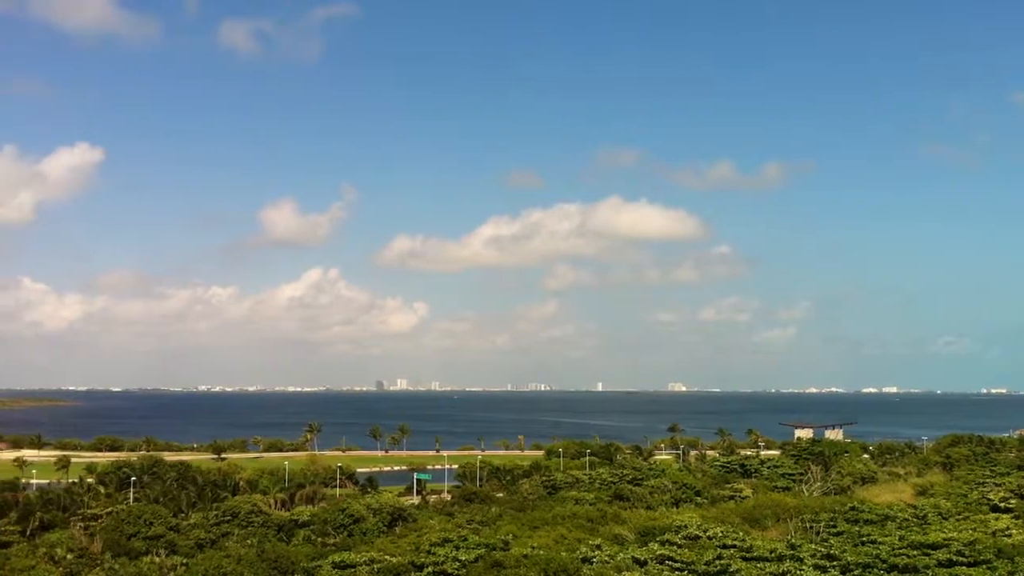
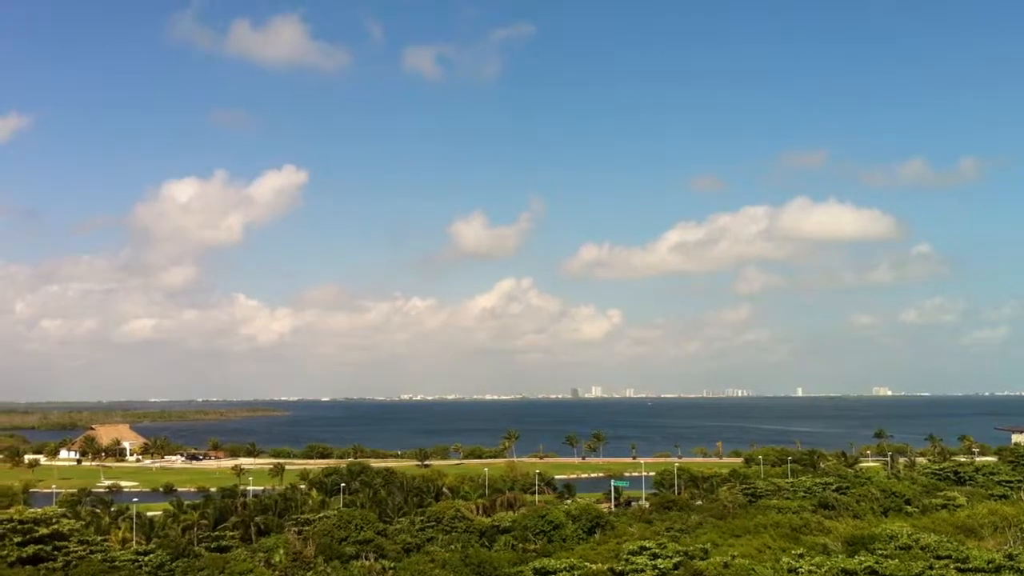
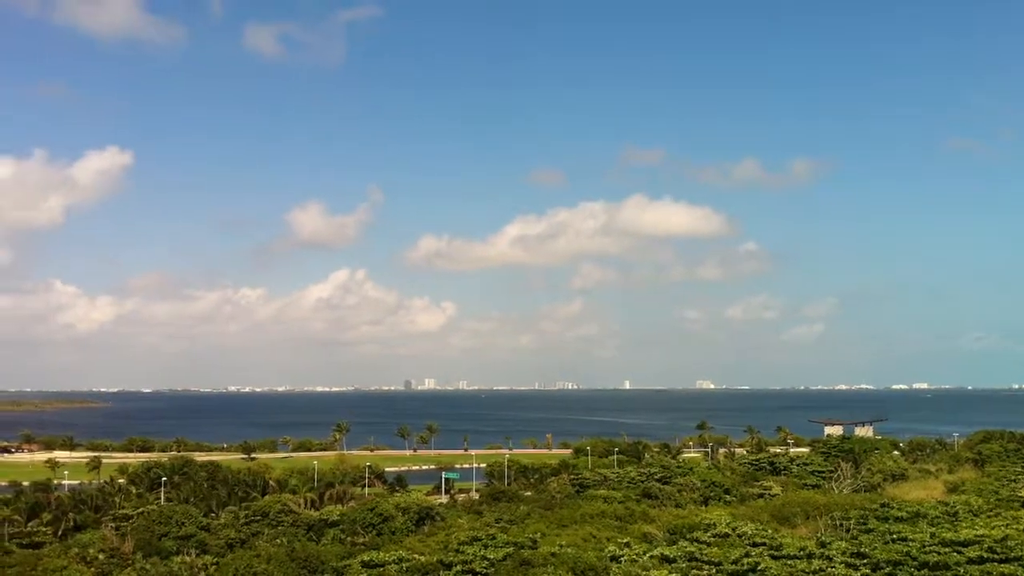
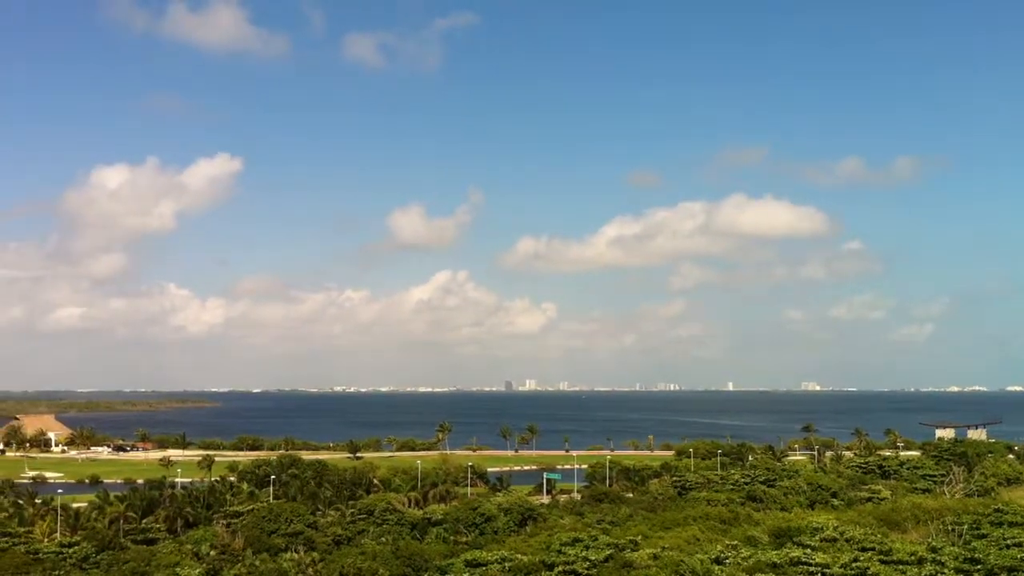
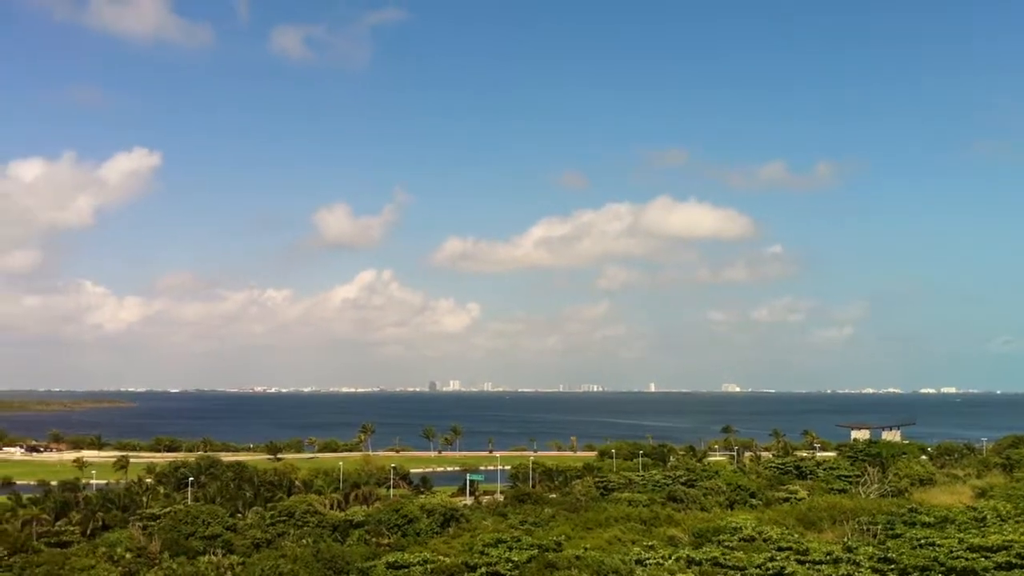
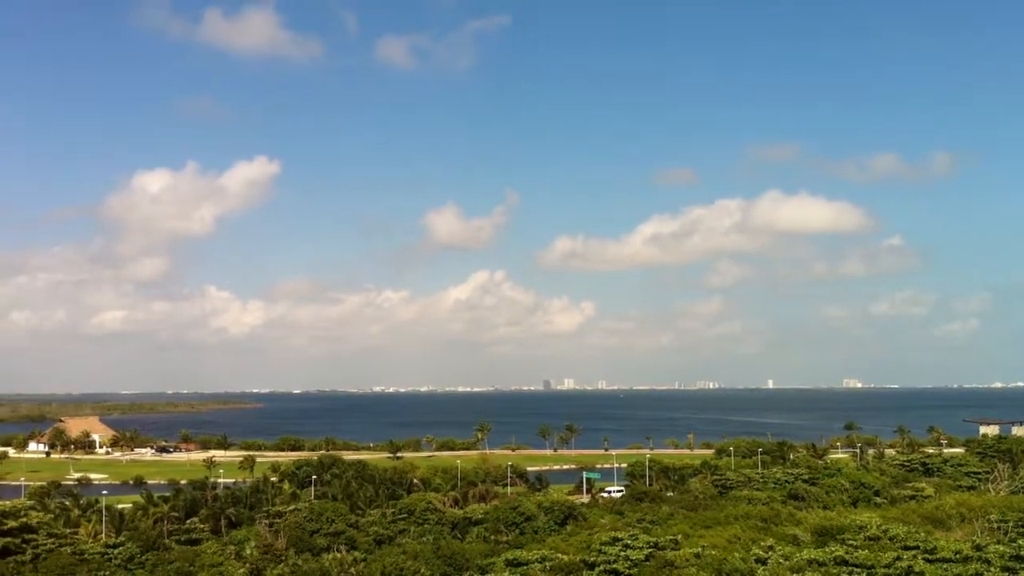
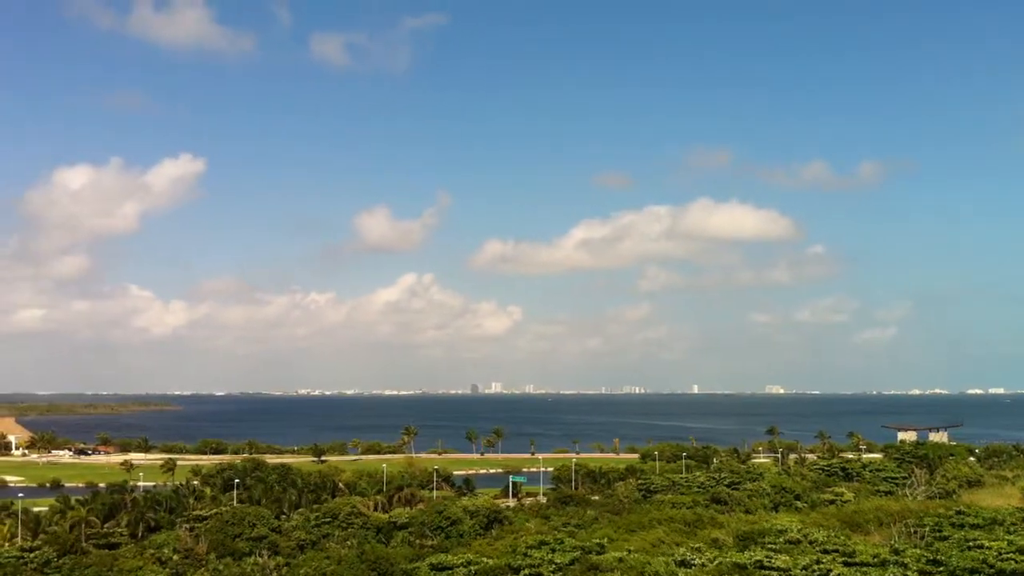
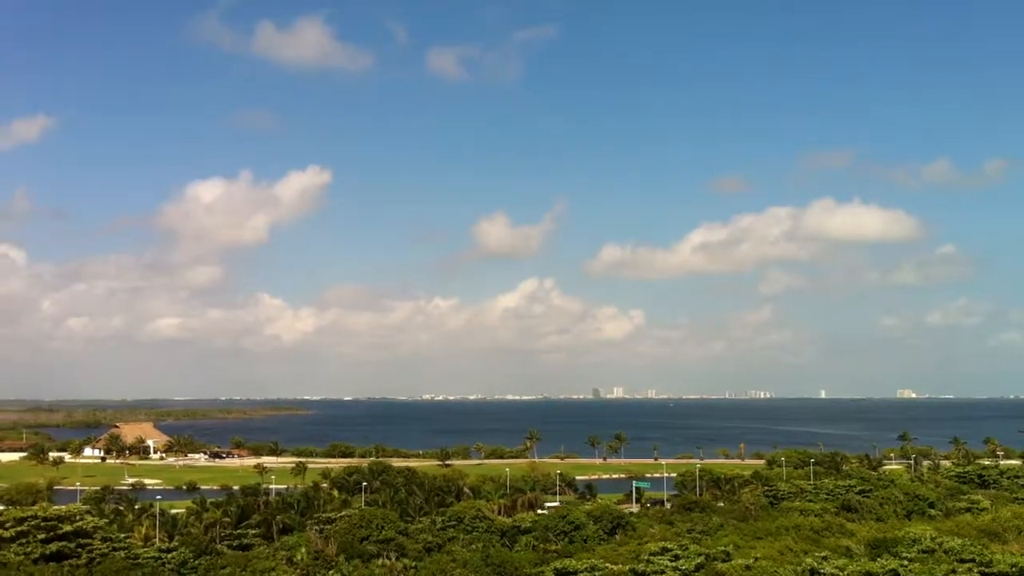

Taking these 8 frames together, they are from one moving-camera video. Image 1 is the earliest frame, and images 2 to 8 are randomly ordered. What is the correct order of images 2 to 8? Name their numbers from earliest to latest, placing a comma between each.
3, 5, 7, 4, 6, 2, 8
